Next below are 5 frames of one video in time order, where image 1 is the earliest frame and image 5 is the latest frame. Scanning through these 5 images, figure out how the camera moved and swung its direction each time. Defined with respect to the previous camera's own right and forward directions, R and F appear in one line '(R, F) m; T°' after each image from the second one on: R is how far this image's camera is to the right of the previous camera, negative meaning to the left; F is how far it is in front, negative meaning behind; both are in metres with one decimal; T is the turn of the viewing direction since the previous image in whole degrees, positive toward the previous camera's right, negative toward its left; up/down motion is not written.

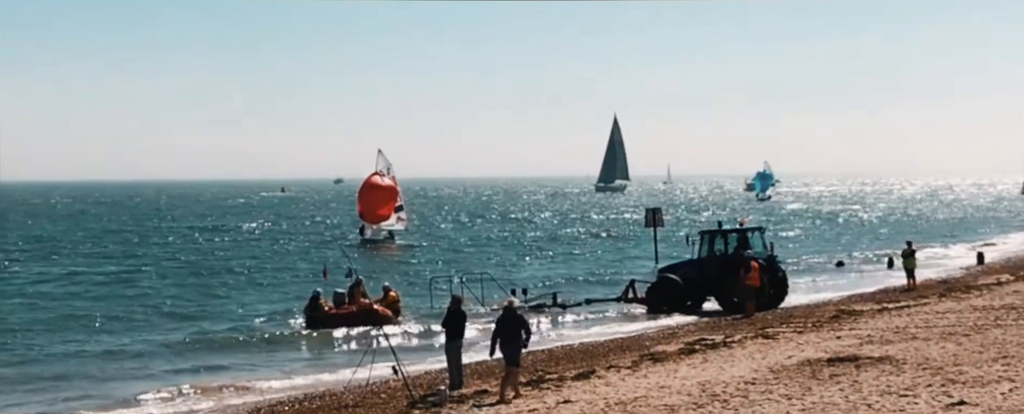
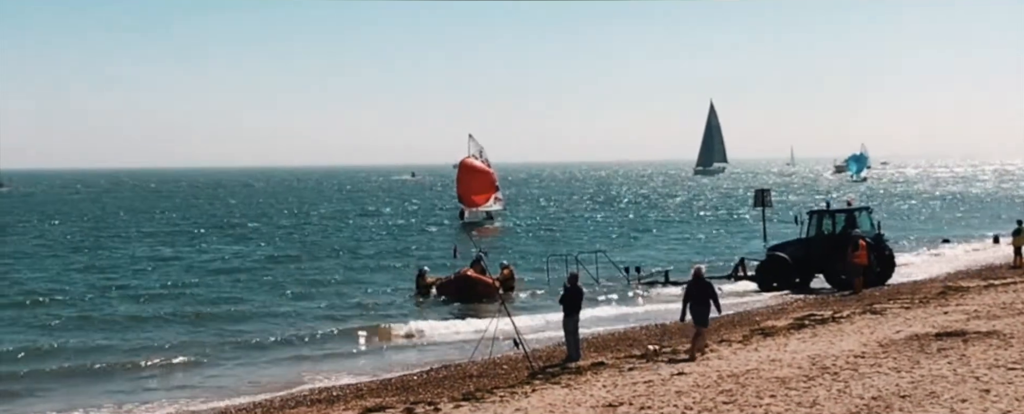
(-1.0, -1.2) m; -3°
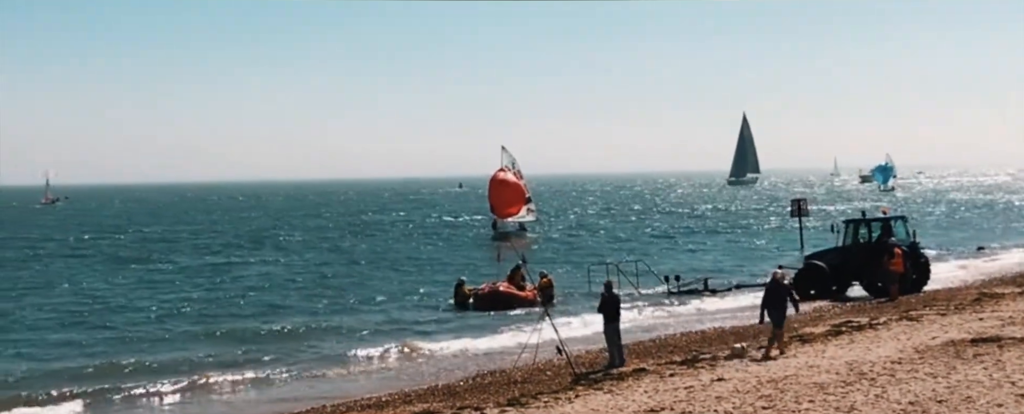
(-0.6, -0.6) m; -1°
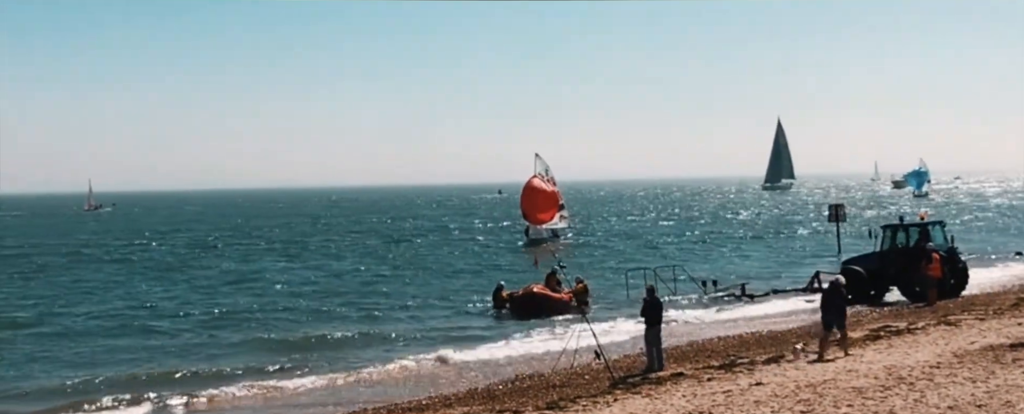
(-0.3, -0.3) m; -1°
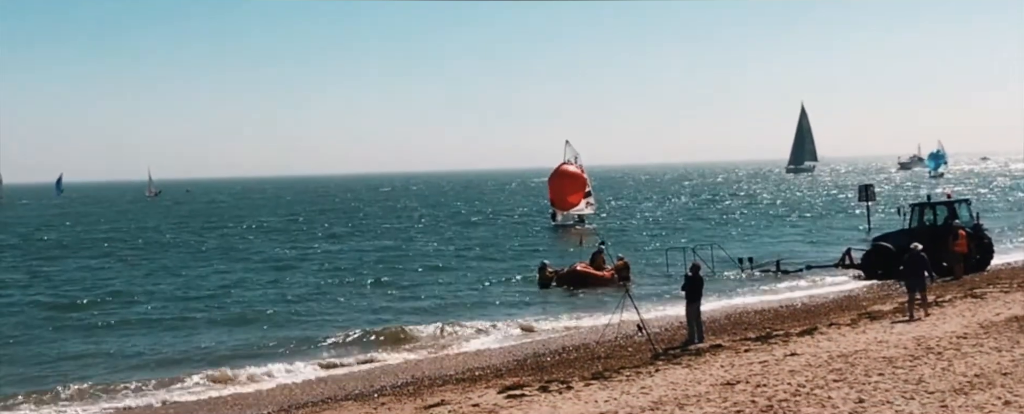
(-1.2, -1.2) m; 0°
